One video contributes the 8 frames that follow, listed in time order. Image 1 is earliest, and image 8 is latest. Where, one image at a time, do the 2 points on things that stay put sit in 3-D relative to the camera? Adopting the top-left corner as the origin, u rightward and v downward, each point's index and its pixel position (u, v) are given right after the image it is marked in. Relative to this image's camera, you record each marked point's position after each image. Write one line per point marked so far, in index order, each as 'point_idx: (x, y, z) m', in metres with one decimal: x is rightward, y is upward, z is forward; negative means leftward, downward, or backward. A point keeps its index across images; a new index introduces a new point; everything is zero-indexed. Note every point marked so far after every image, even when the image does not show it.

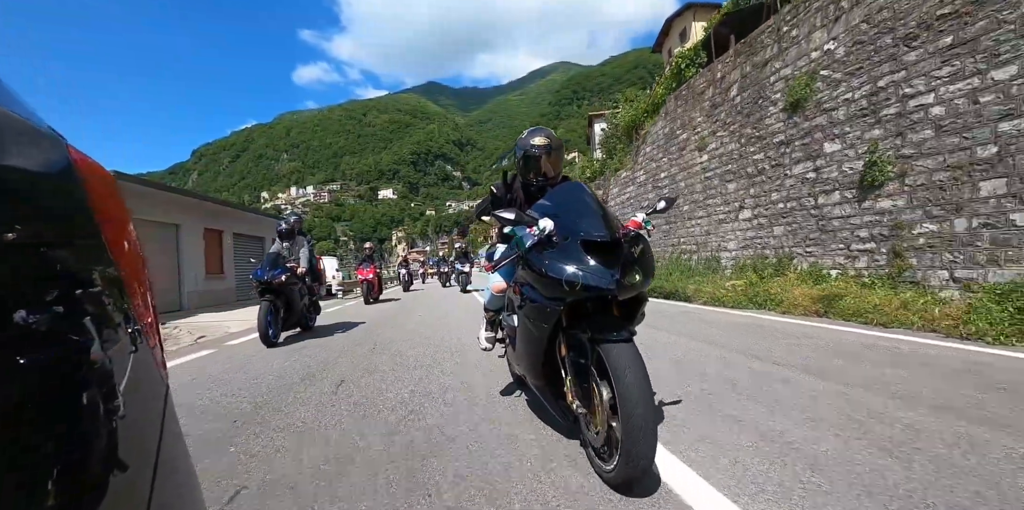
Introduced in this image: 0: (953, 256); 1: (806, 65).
0: (+6.4, 0.0, +5.8) m
1: (+6.2, +4.0, +8.5) m
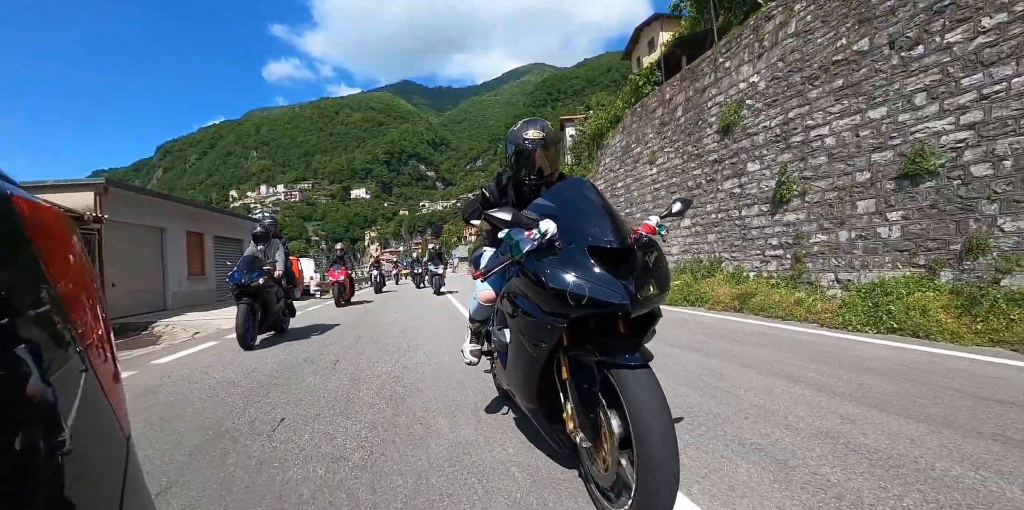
0: (+5.8, -0.1, +7.1) m
1: (+5.4, +3.9, +9.7) m
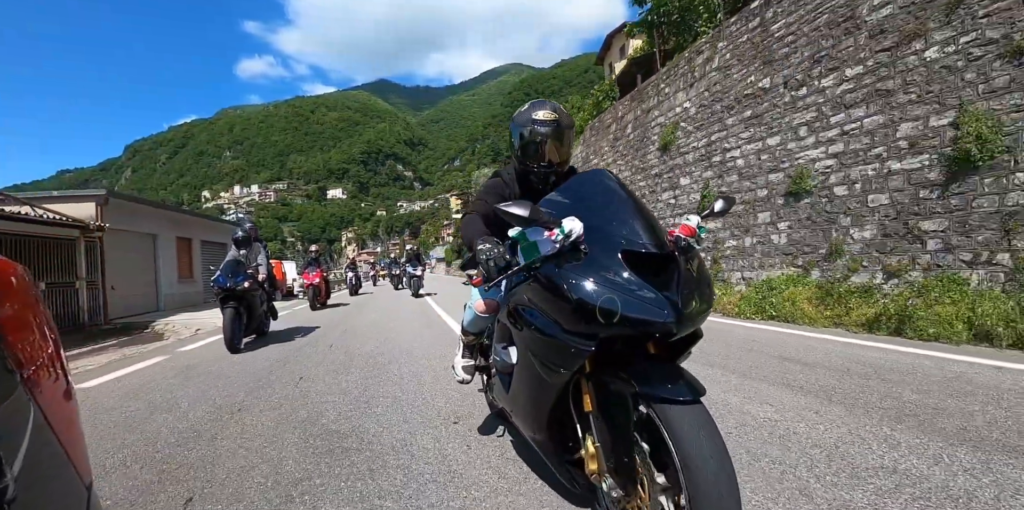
0: (+5.0, -0.1, +8.6) m
1: (+4.5, +3.9, +11.2) m
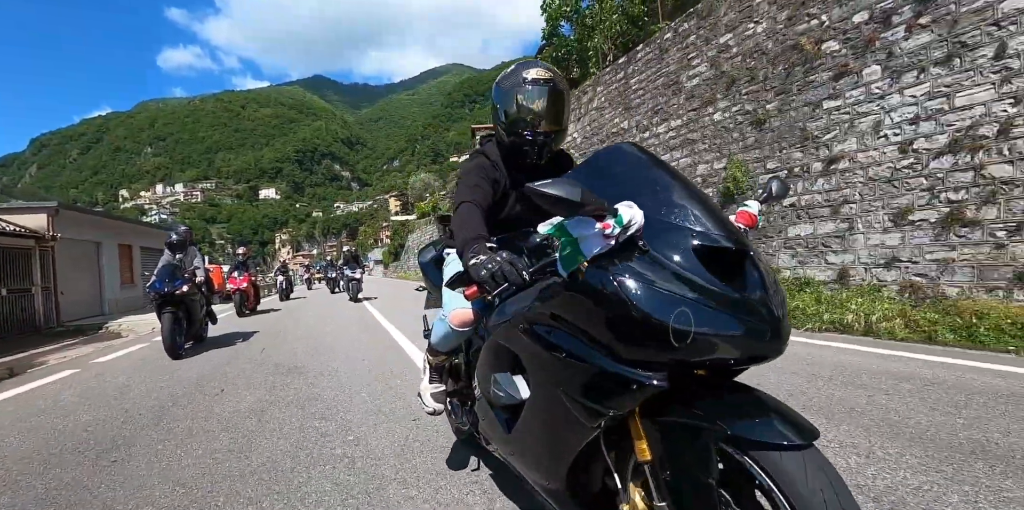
0: (+2.8, -0.2, +11.3) m
1: (+1.9, +3.8, +13.8) m
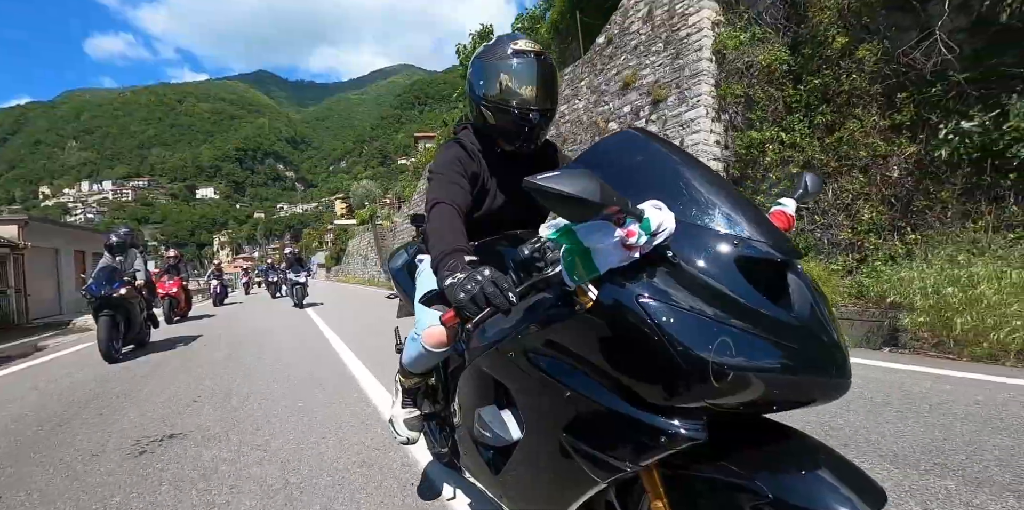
0: (-0.5, -0.4, +14.3) m
1: (-1.6, +3.6, +16.7) m
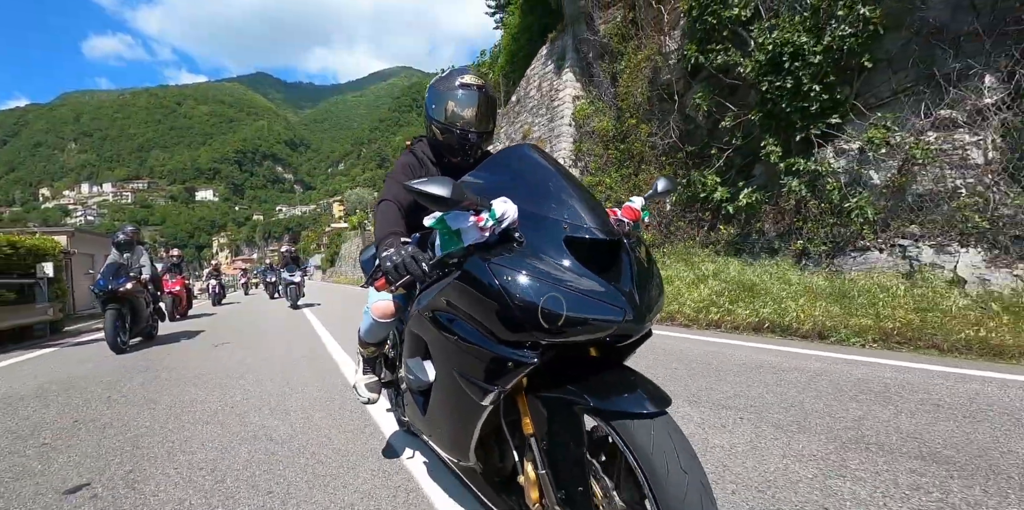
0: (-0.9, -0.5, +14.8) m
1: (-2.0, +3.6, +17.1) m
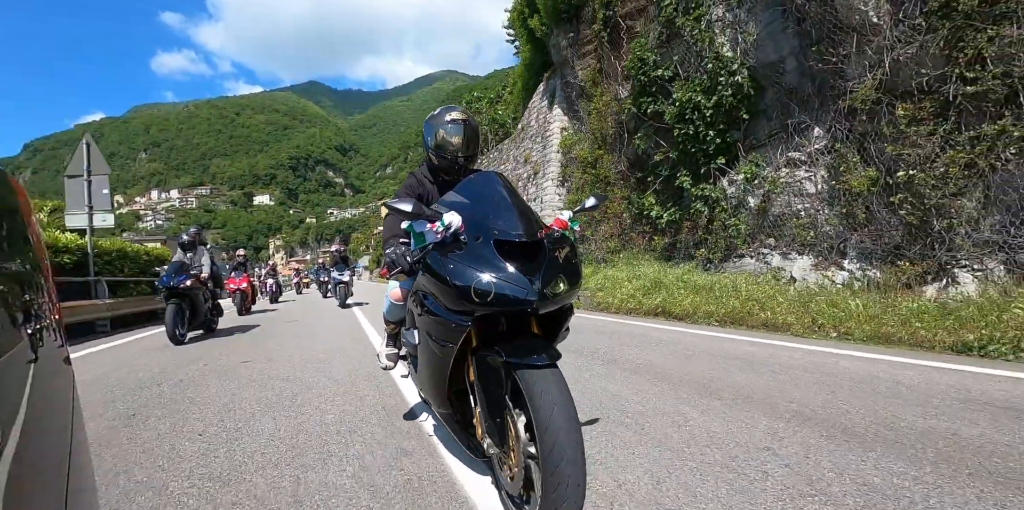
0: (+0.4, -0.5, +15.3) m
1: (-0.5, +3.5, +17.7) m
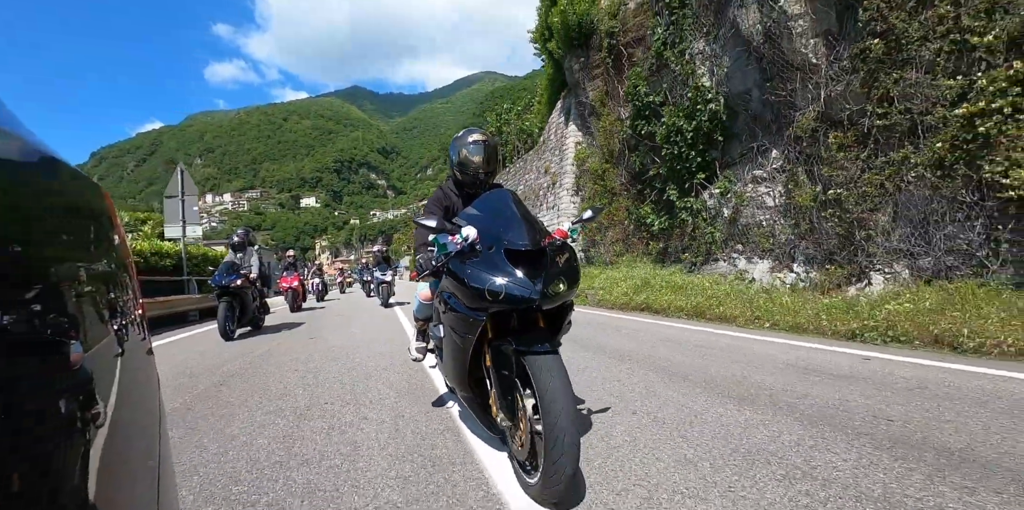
0: (+1.7, -0.5, +15.5) m
1: (+1.0, +3.5, +18.1) m
